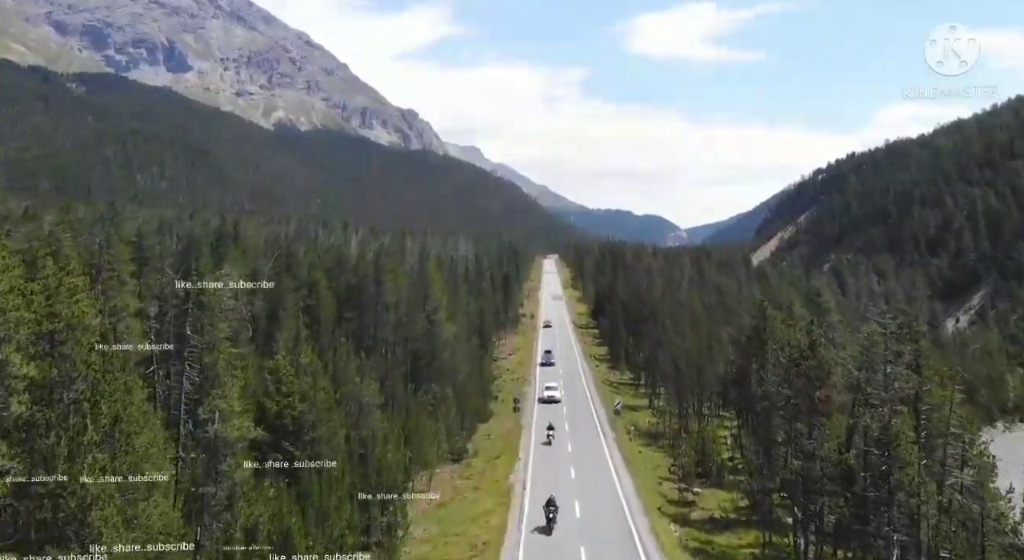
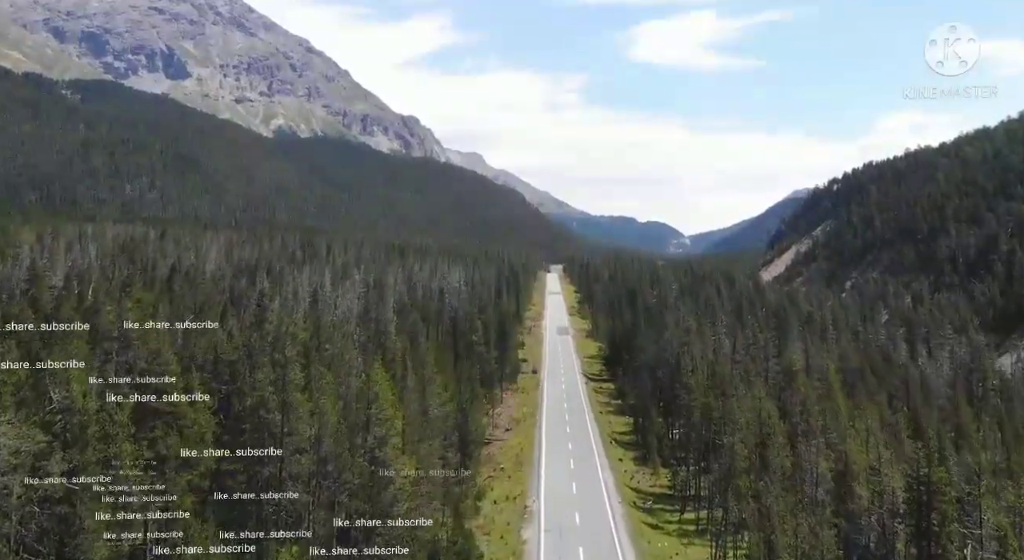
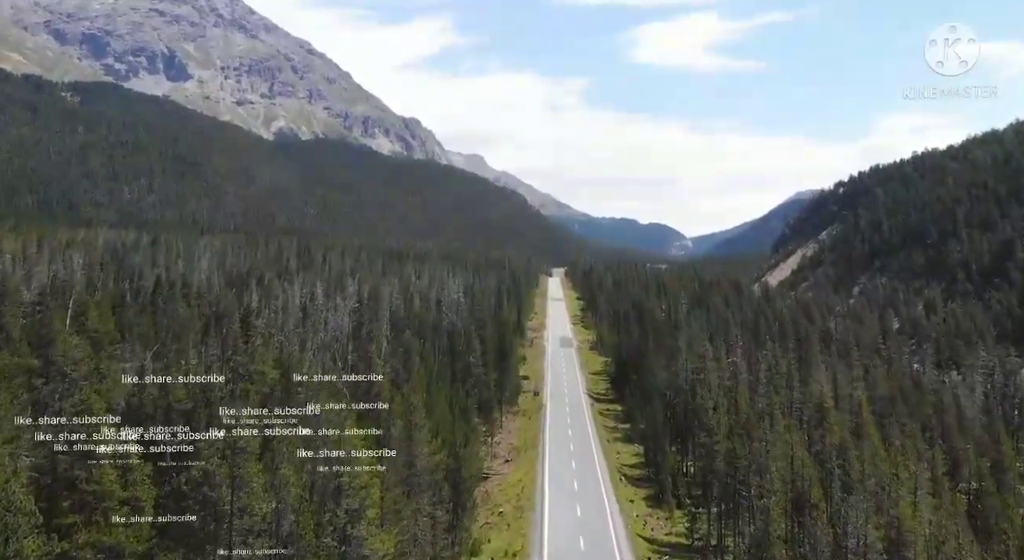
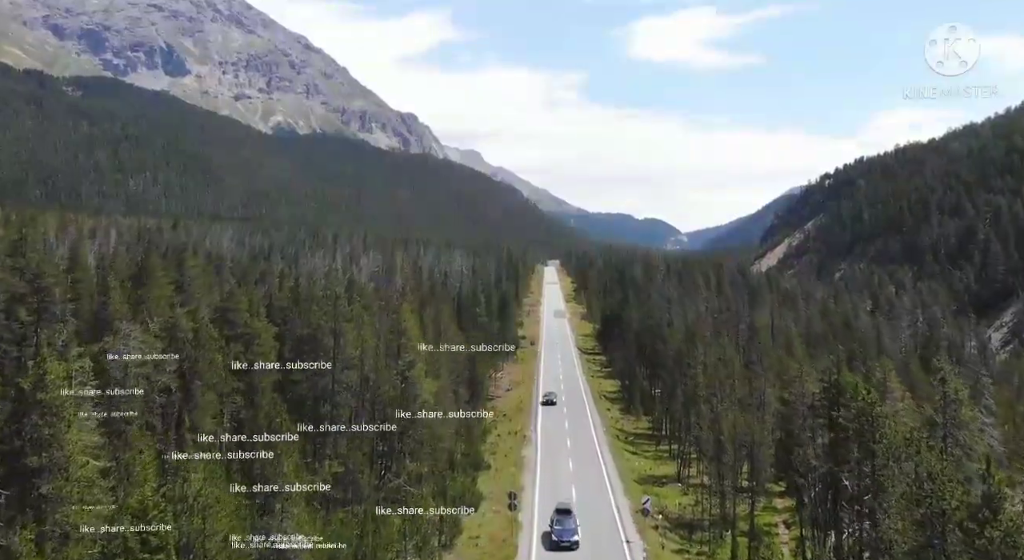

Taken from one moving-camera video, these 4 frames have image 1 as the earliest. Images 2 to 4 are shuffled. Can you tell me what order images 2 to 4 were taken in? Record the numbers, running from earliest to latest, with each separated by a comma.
4, 2, 3
